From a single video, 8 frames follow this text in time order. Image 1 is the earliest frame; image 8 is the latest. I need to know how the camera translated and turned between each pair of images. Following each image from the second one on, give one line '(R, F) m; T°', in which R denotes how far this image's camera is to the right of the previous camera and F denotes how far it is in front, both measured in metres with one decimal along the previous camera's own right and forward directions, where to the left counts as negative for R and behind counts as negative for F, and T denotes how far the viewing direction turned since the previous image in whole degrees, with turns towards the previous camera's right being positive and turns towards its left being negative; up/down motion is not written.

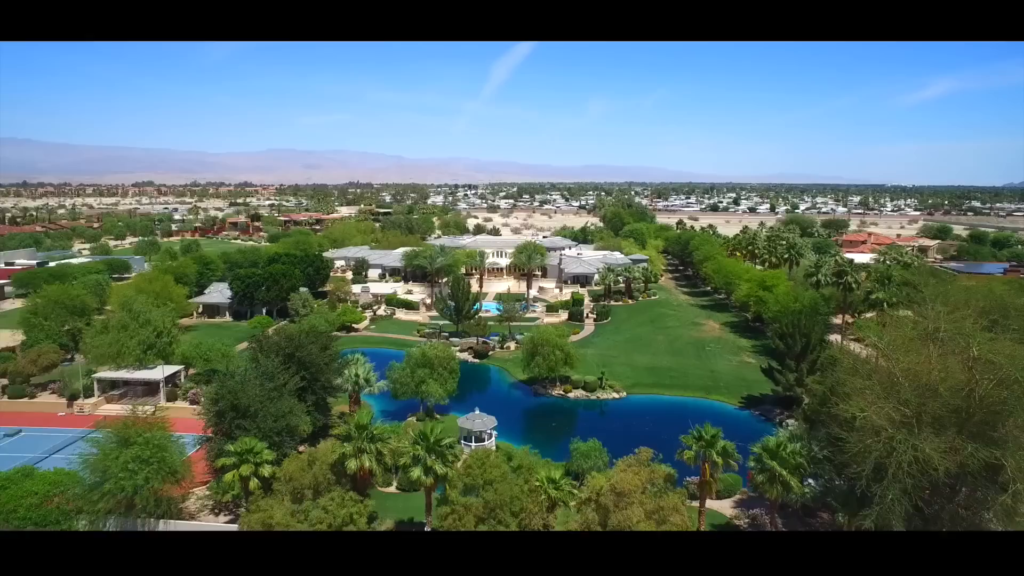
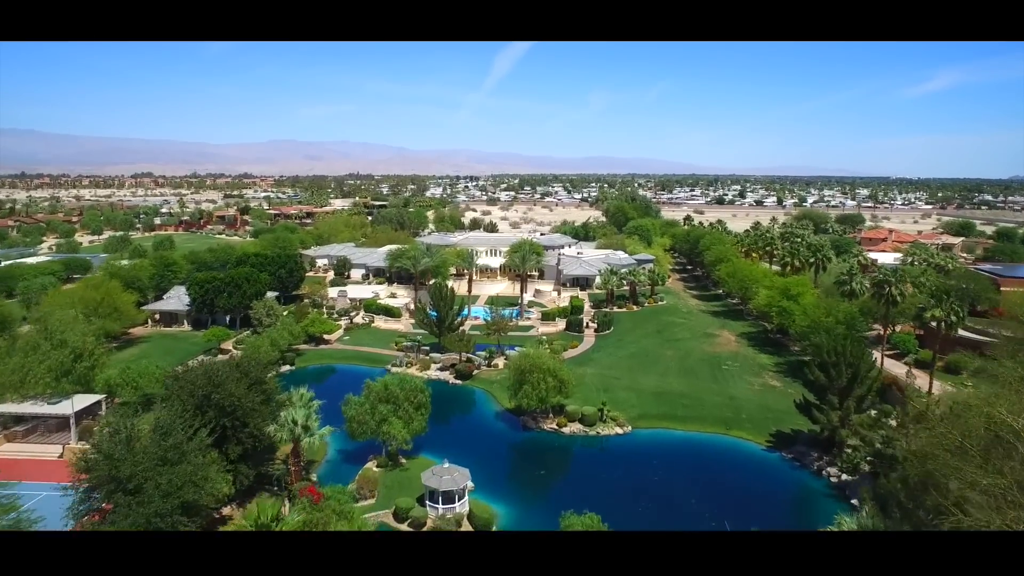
(+0.8, +5.4) m; 0°
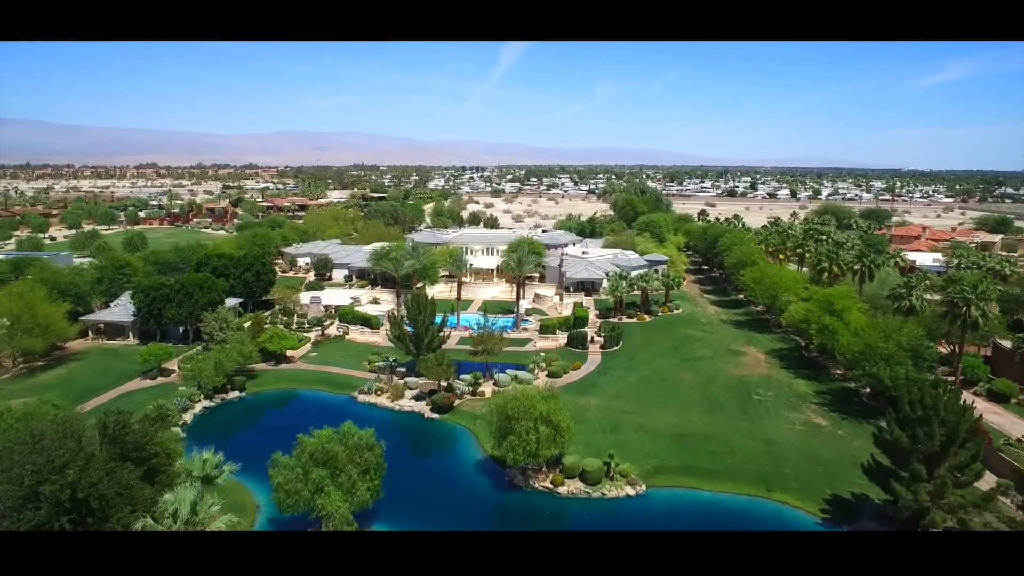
(+0.8, +6.1) m; -1°
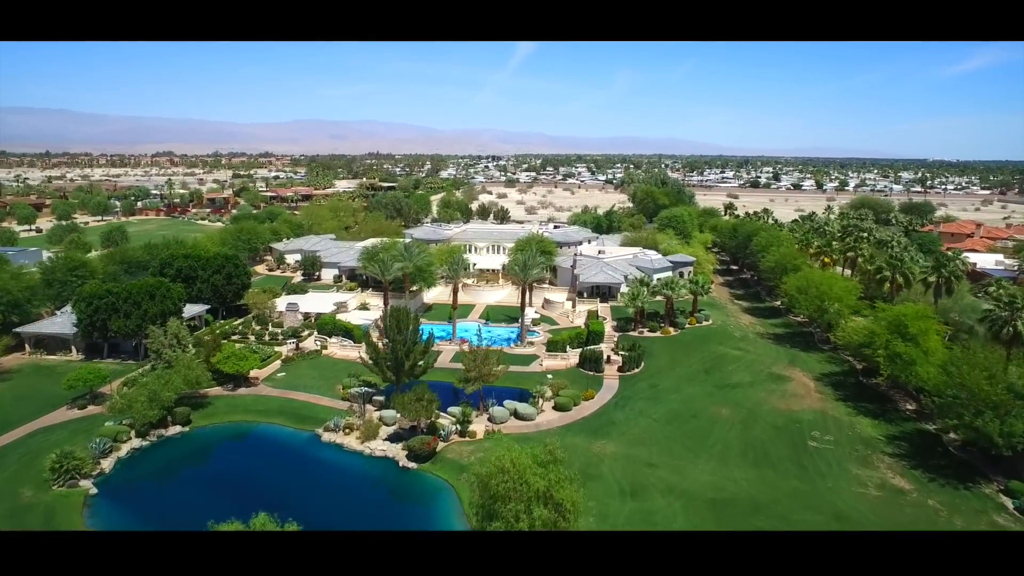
(+0.7, +5.9) m; -1°
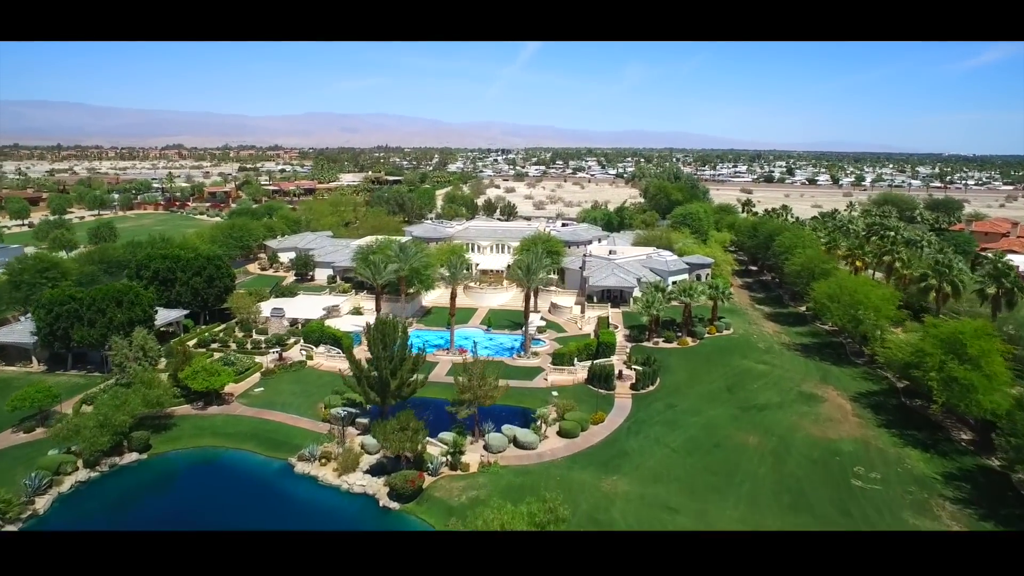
(+0.3, +3.3) m; -1°
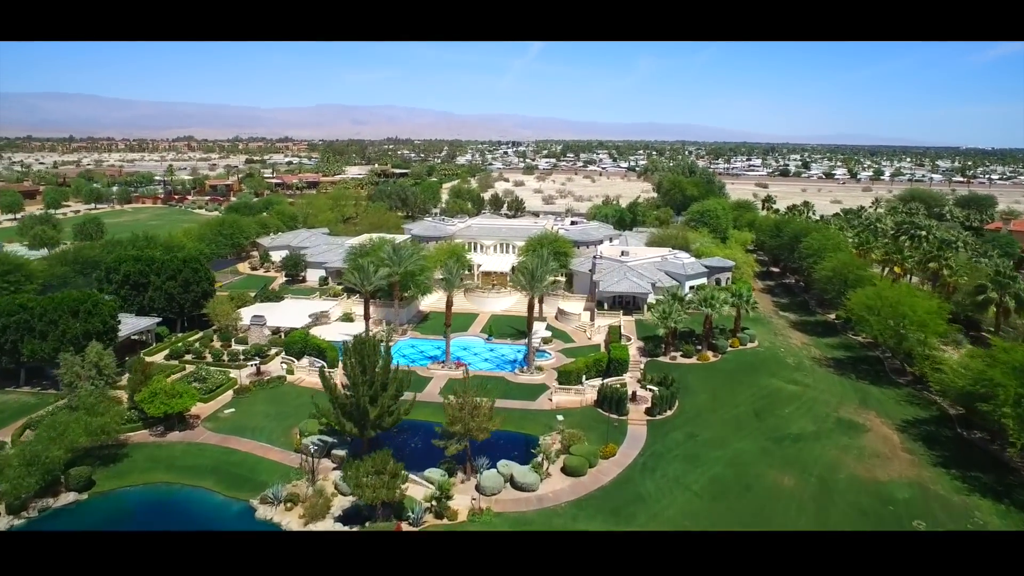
(+0.4, +3.4) m; -1°
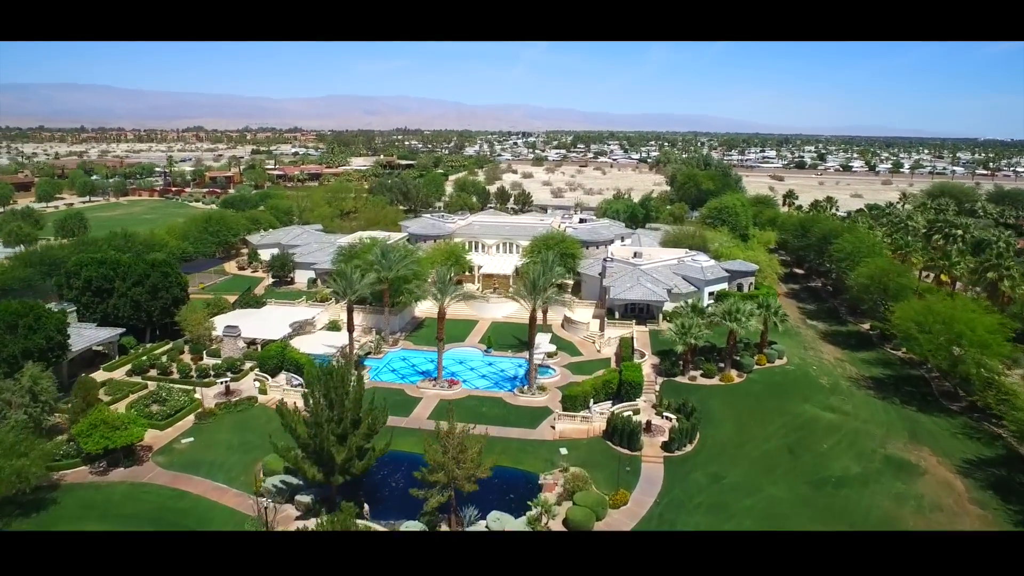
(+0.5, +3.5) m; -1°
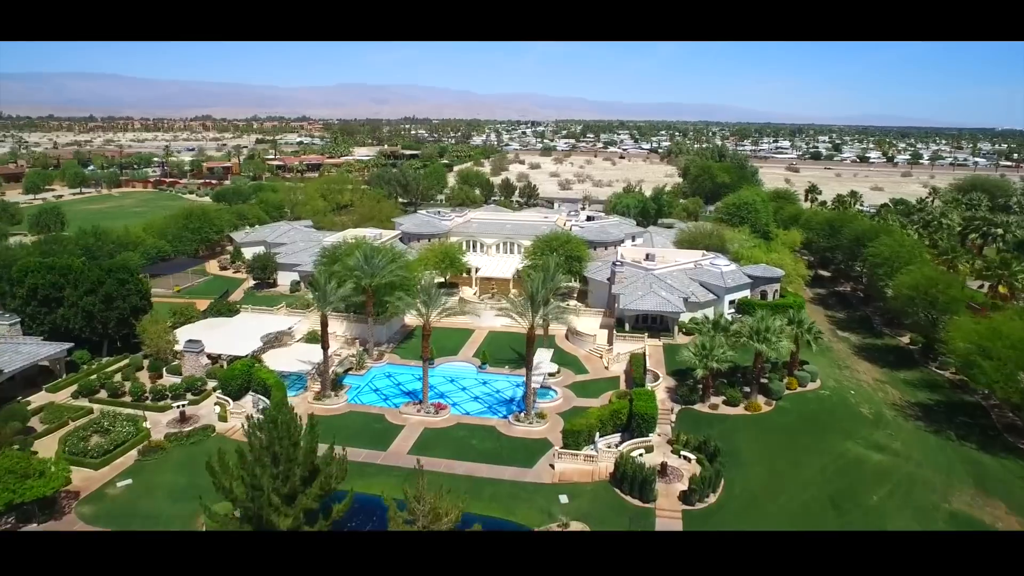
(+0.5, +3.7) m; -1°
